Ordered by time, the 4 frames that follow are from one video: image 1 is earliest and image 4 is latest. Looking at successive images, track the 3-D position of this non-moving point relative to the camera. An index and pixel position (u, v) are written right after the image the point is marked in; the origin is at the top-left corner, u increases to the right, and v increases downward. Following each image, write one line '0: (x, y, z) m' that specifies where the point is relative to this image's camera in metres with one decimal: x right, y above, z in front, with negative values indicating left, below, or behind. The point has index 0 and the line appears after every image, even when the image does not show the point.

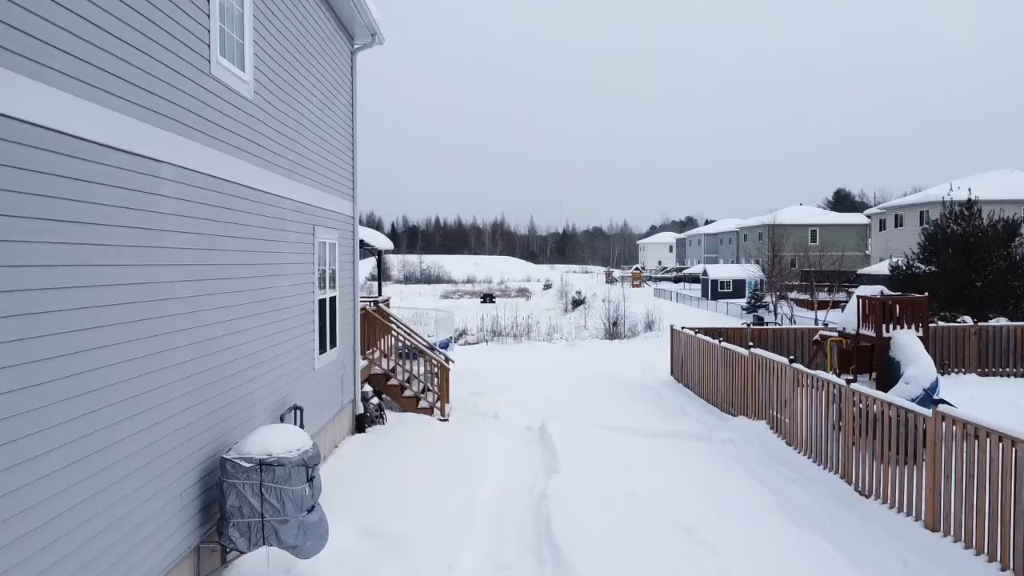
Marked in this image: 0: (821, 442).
0: (+4.1, -2.1, +8.6) m
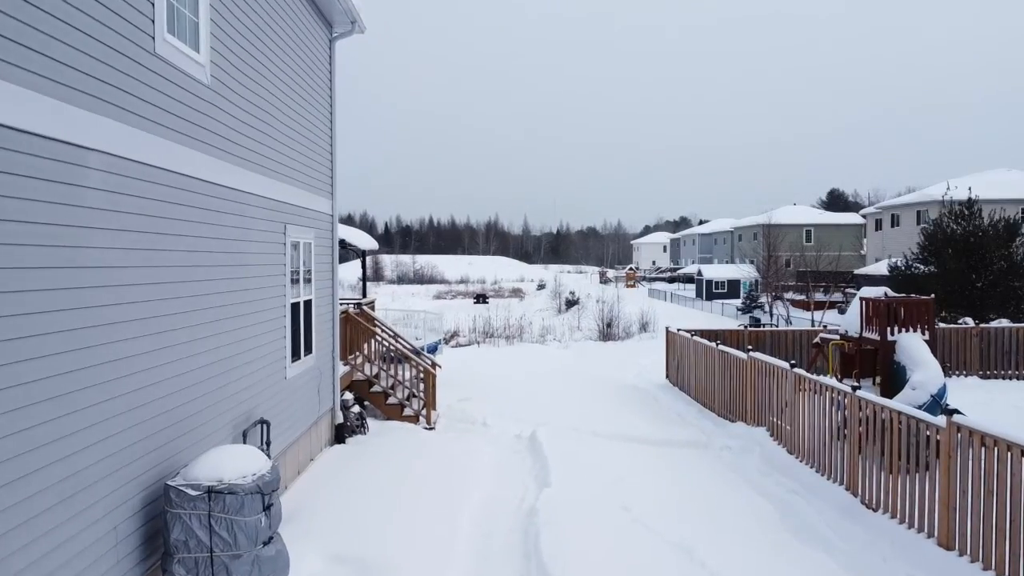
0: (+4.0, -2.1, +8.2) m
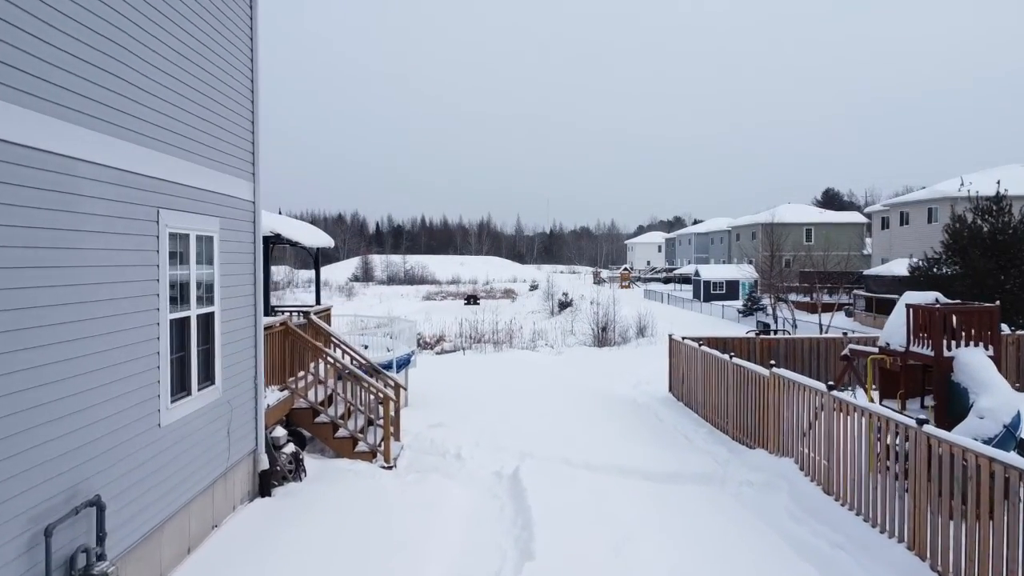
0: (+3.7, -2.1, +6.7) m
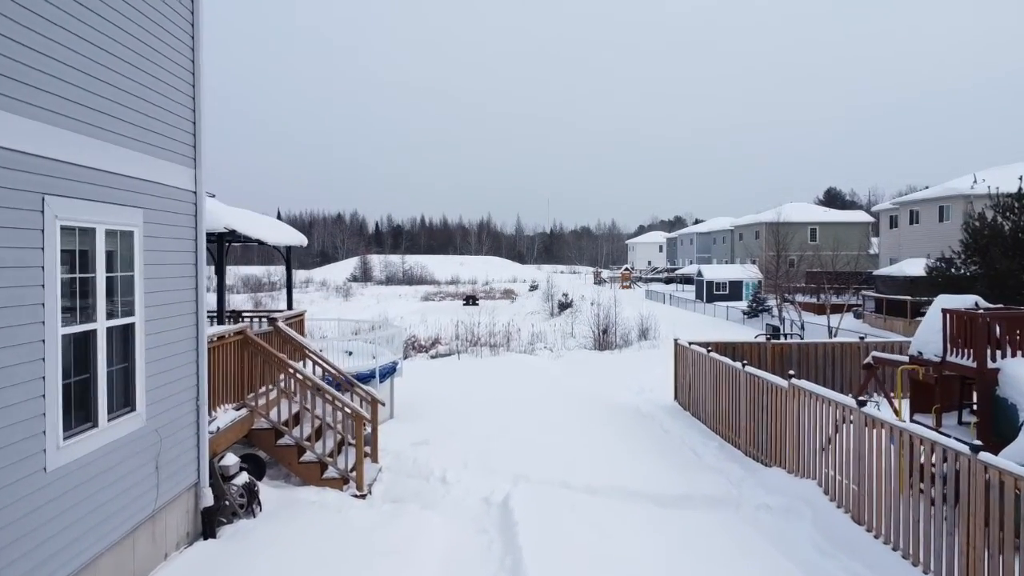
0: (+3.6, -2.2, +5.9) m
